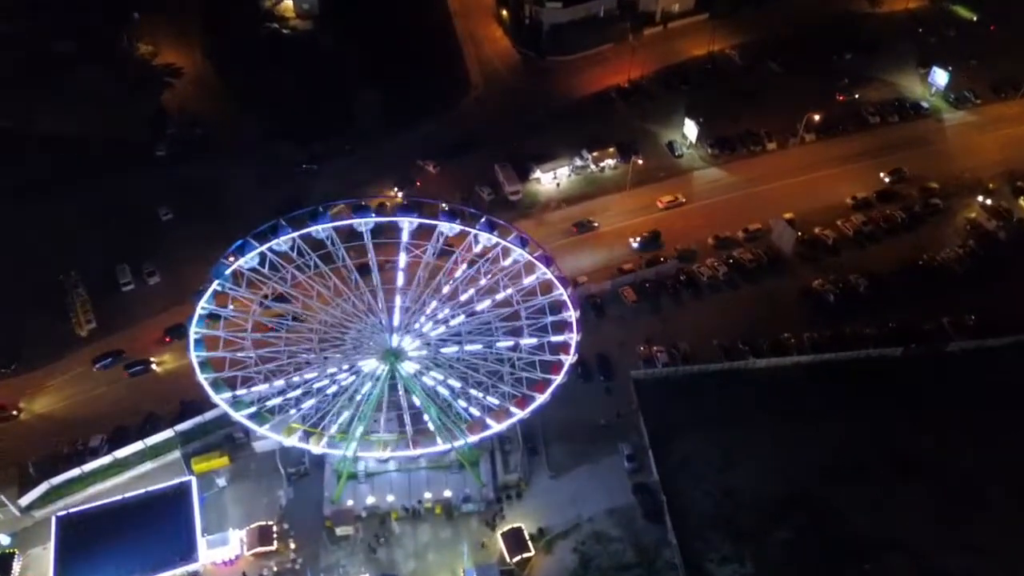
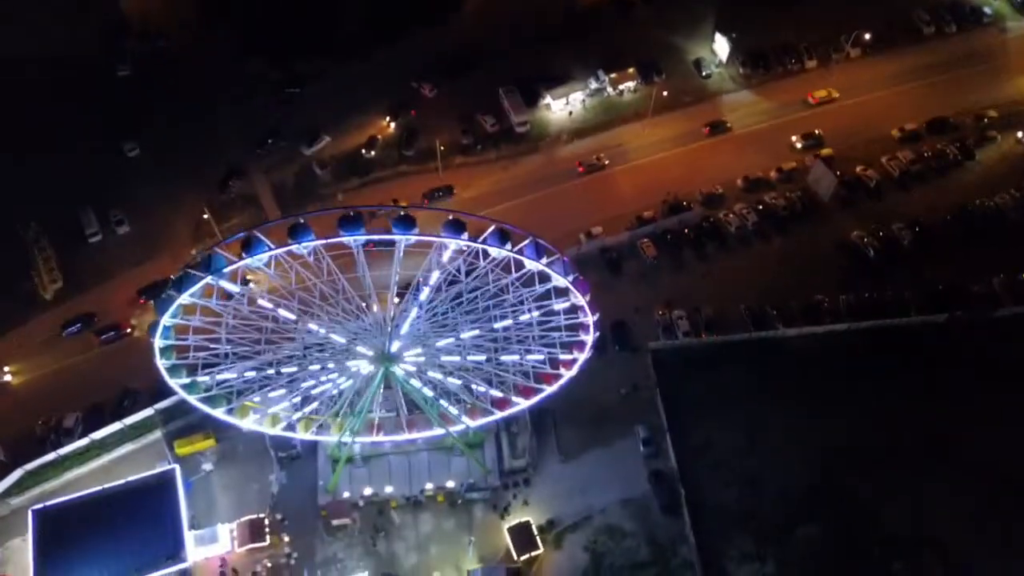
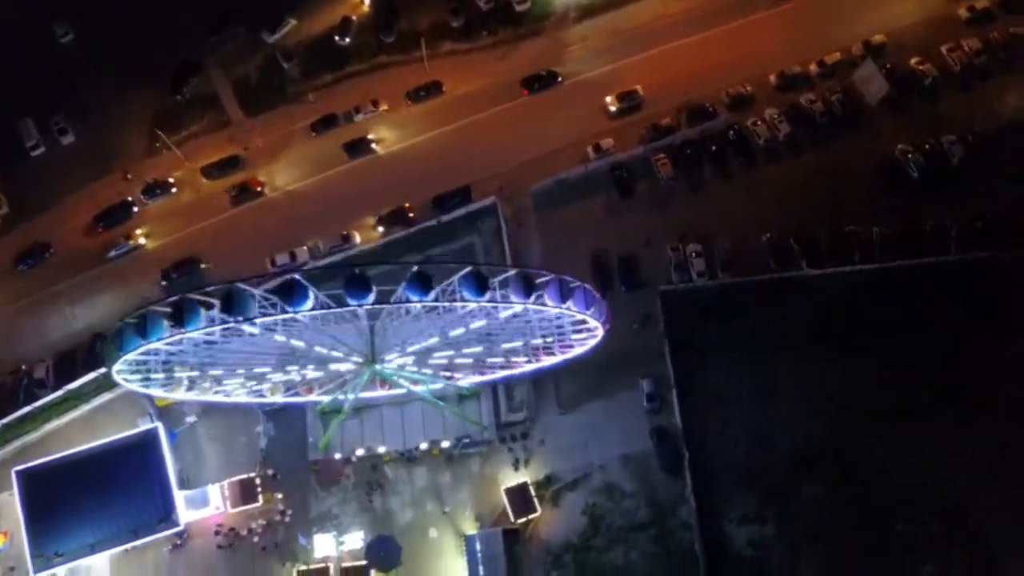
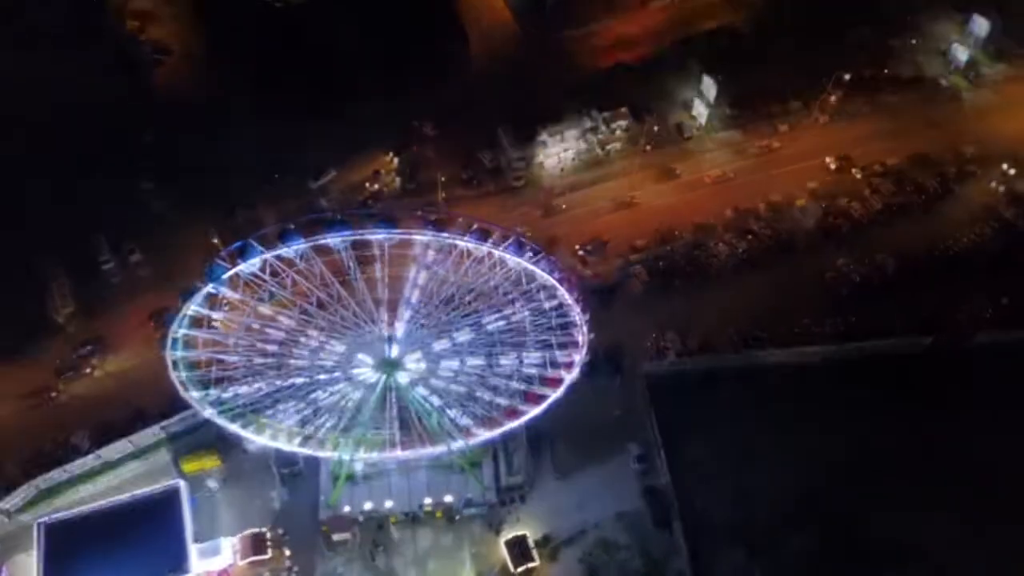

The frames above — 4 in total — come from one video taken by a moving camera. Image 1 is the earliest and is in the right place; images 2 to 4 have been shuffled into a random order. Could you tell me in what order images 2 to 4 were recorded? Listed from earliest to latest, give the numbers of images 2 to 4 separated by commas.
4, 2, 3
